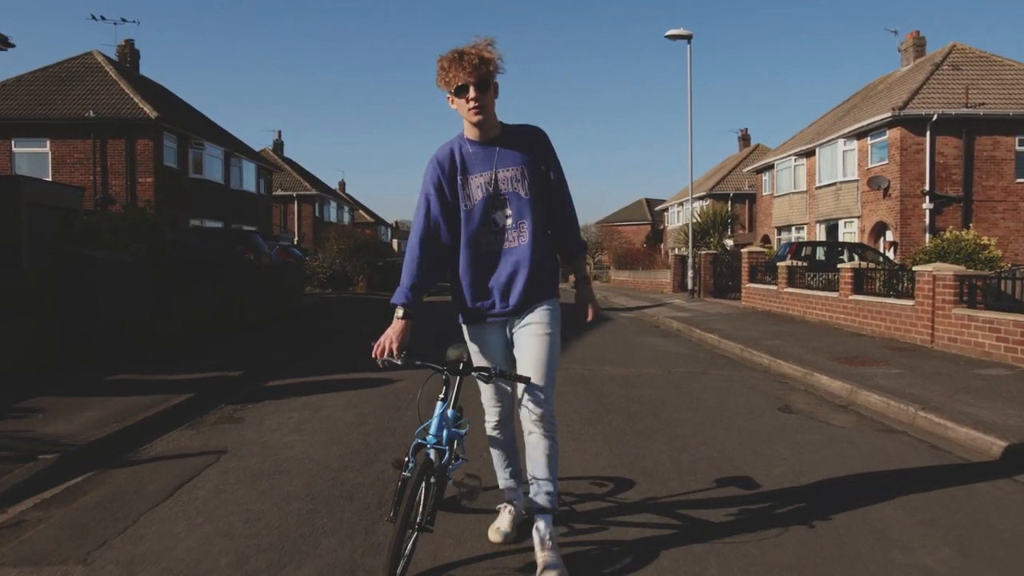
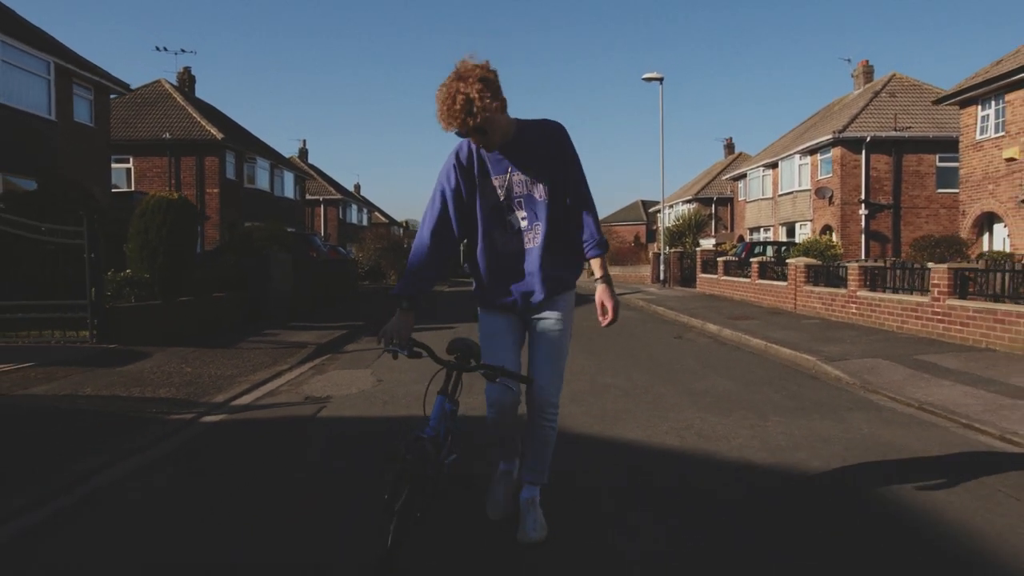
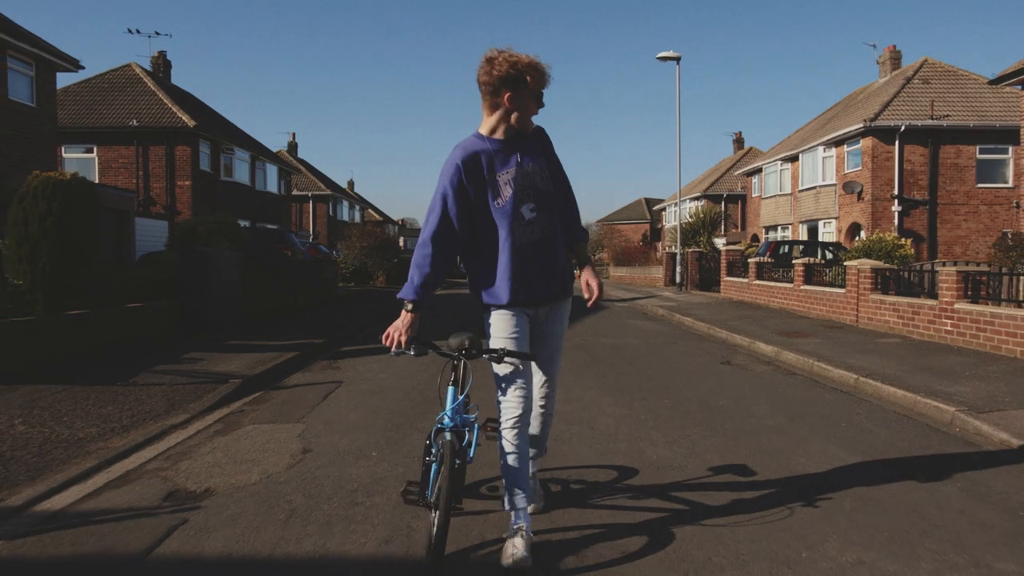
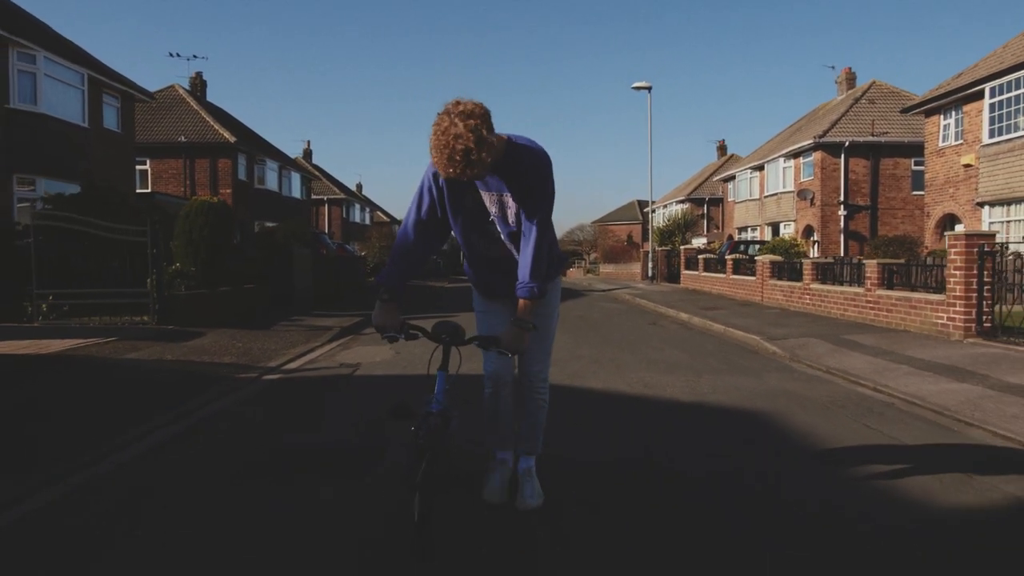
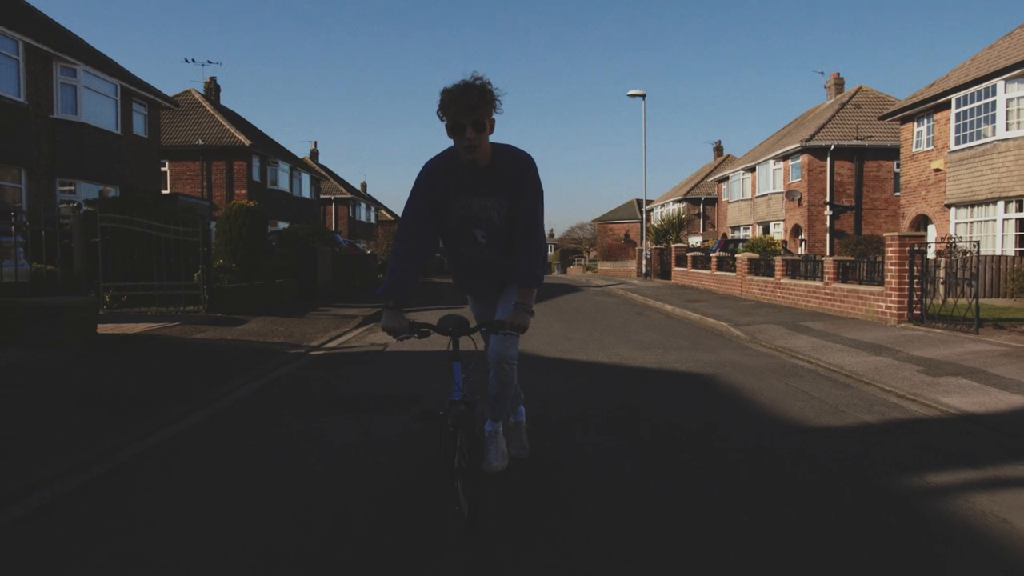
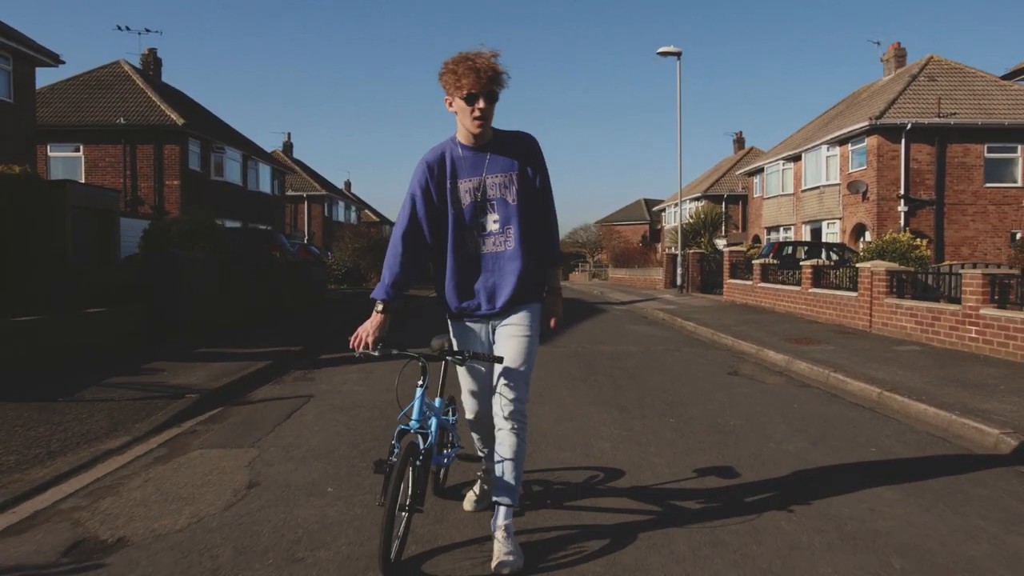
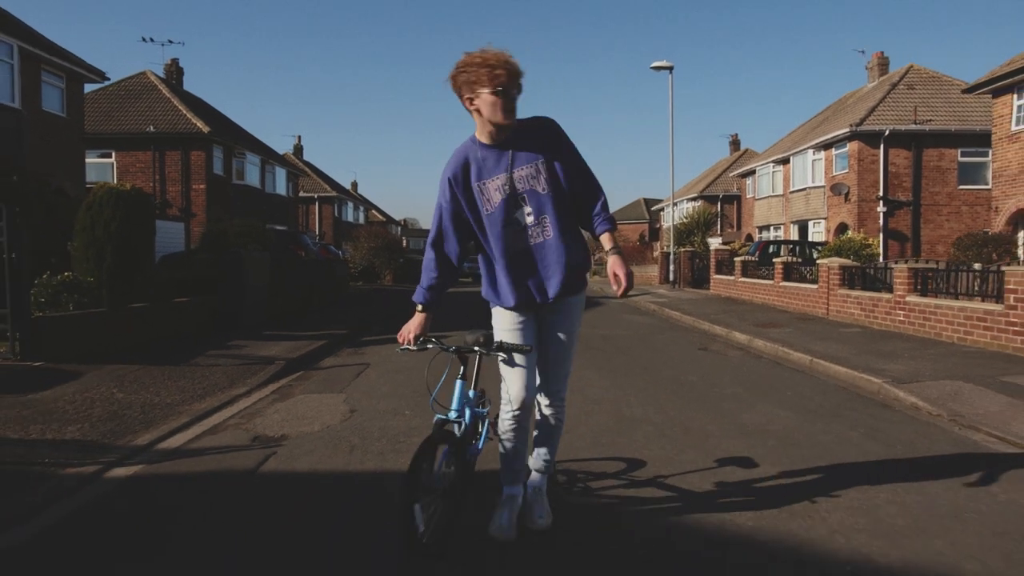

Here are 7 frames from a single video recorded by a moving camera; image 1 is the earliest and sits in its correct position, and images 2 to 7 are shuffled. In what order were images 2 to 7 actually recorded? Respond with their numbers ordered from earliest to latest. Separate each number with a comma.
6, 3, 7, 2, 4, 5
